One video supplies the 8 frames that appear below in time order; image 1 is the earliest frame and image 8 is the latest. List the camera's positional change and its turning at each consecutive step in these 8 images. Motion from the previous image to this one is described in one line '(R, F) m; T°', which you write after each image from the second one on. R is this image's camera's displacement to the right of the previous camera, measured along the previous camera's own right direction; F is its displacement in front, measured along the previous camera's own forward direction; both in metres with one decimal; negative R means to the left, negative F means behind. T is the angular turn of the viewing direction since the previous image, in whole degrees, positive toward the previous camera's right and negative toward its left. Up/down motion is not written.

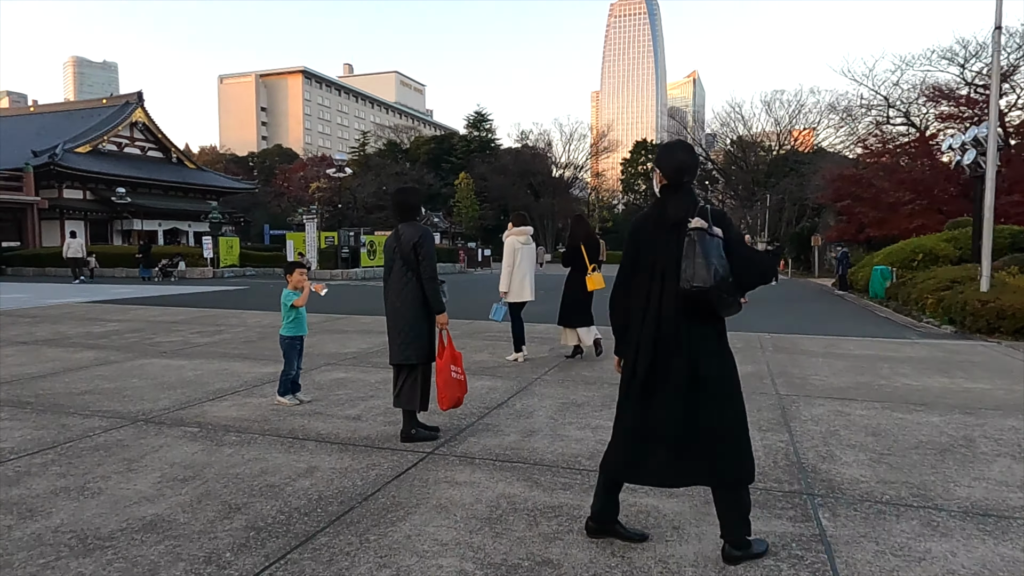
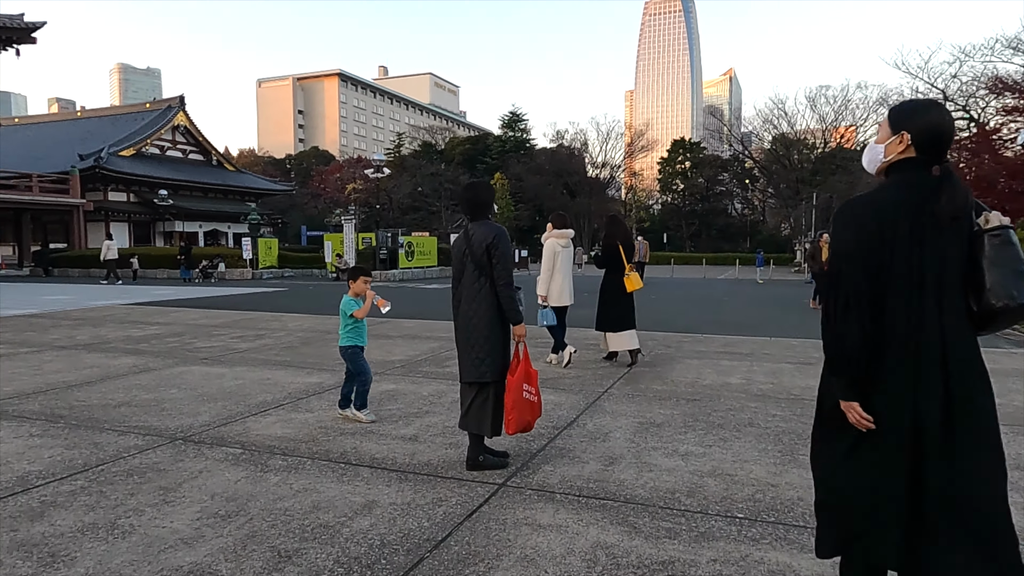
(-0.3, +0.5) m; -3°
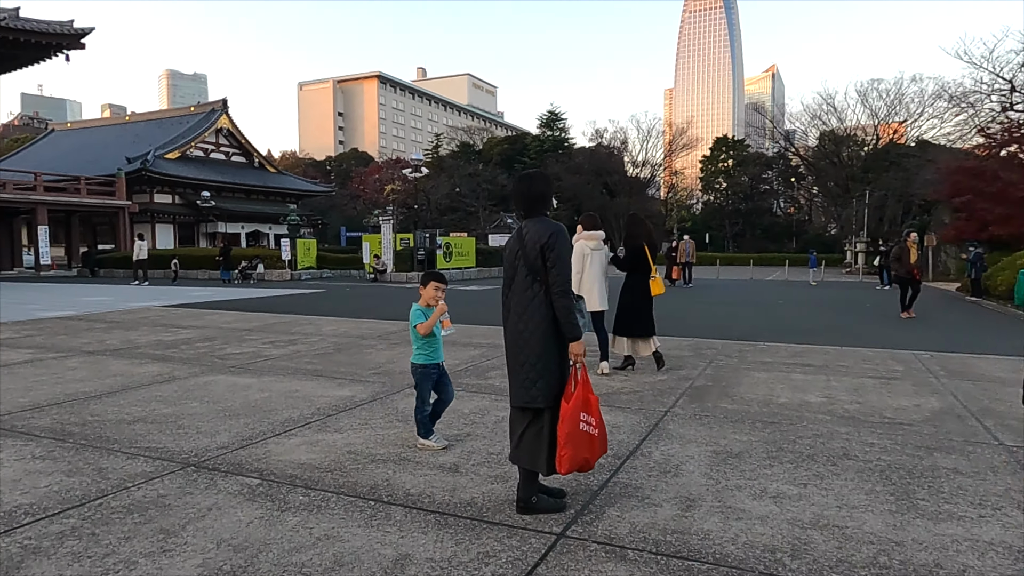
(-0.1, +0.6) m; -3°
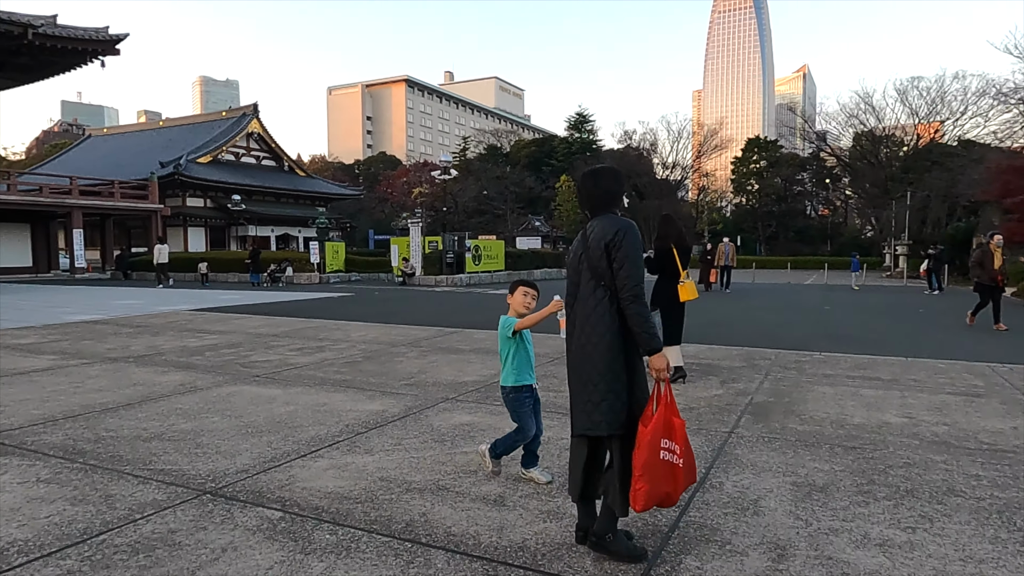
(-0.1, +0.4) m; -2°
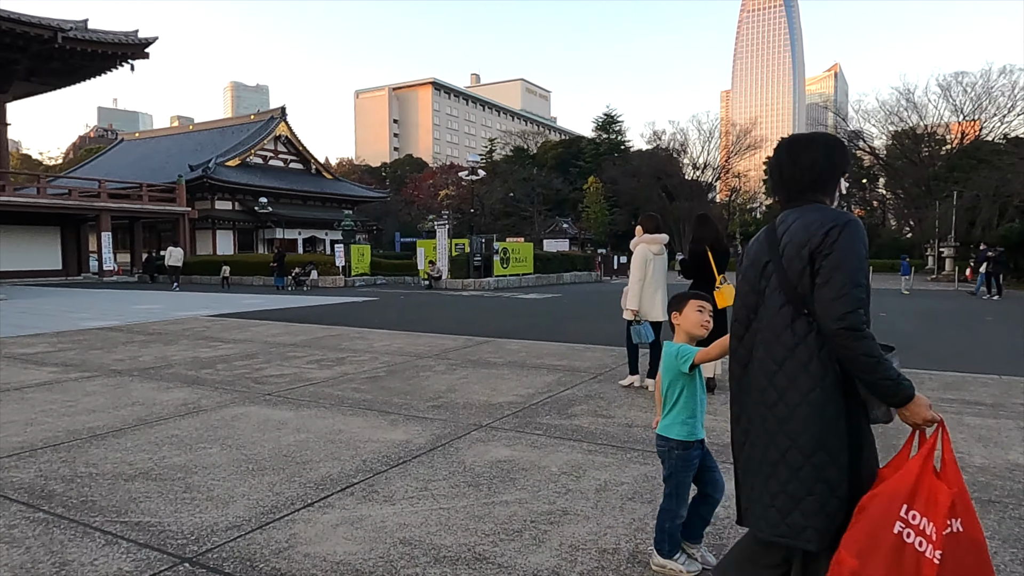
(-0.1, +0.7) m; -2°
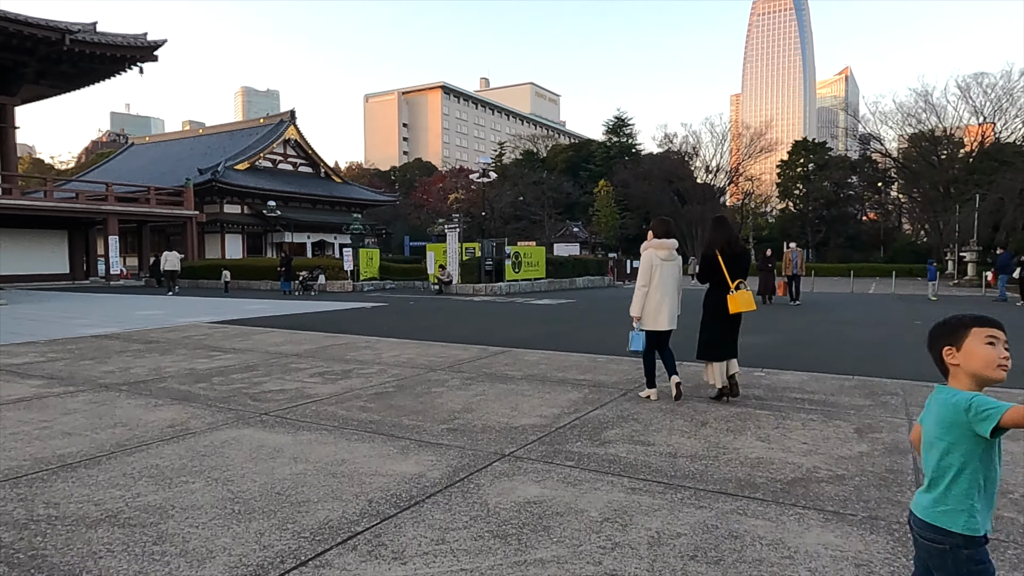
(-0.1, +0.6) m; -1°
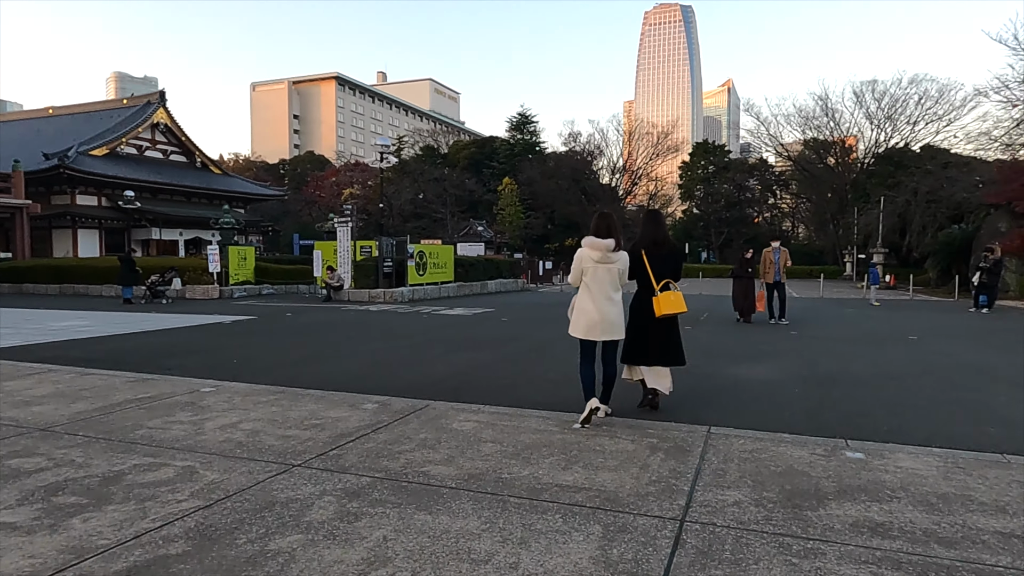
(-0.1, +3.1) m; +9°
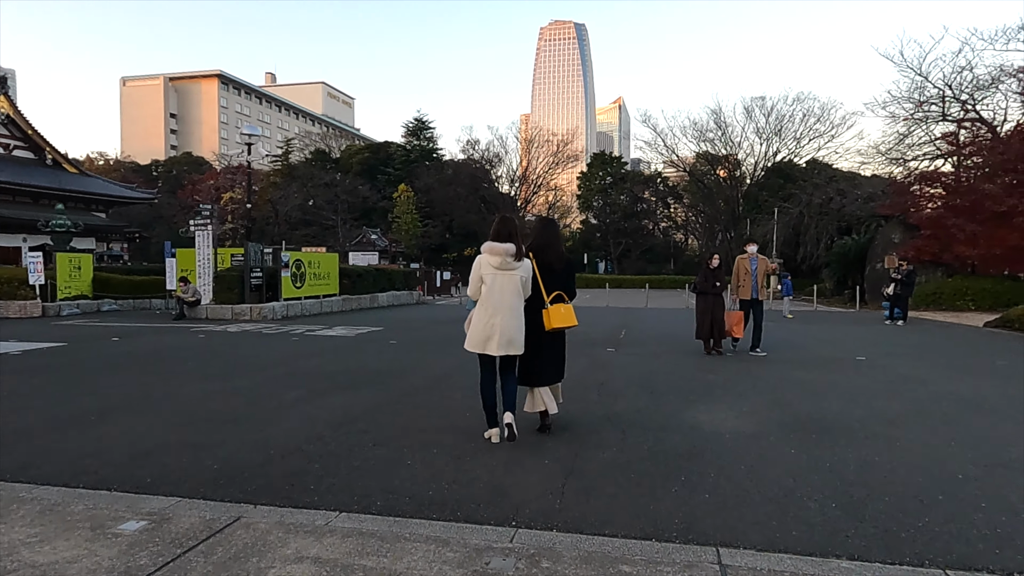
(+0.1, +2.1) m; +9°
